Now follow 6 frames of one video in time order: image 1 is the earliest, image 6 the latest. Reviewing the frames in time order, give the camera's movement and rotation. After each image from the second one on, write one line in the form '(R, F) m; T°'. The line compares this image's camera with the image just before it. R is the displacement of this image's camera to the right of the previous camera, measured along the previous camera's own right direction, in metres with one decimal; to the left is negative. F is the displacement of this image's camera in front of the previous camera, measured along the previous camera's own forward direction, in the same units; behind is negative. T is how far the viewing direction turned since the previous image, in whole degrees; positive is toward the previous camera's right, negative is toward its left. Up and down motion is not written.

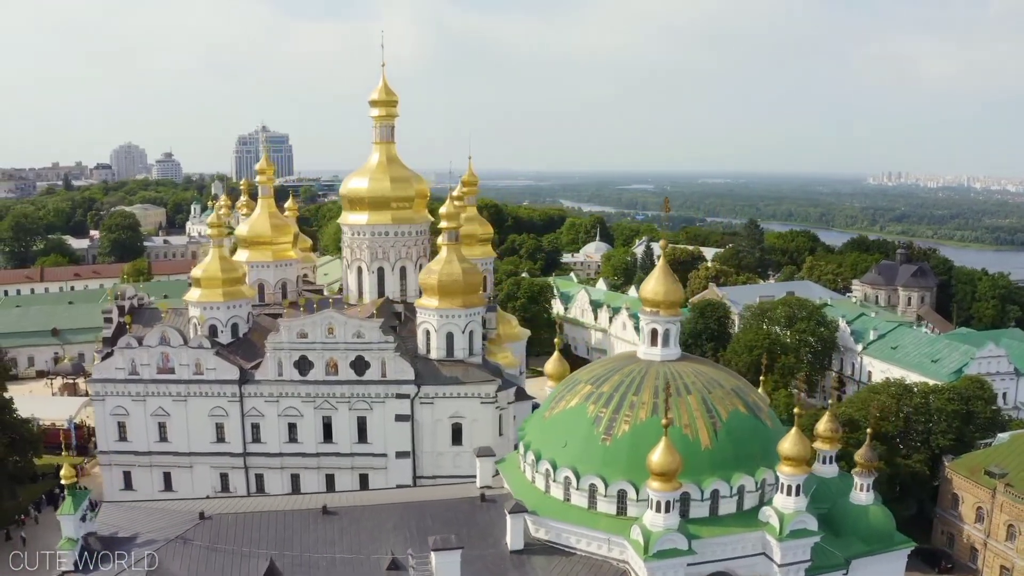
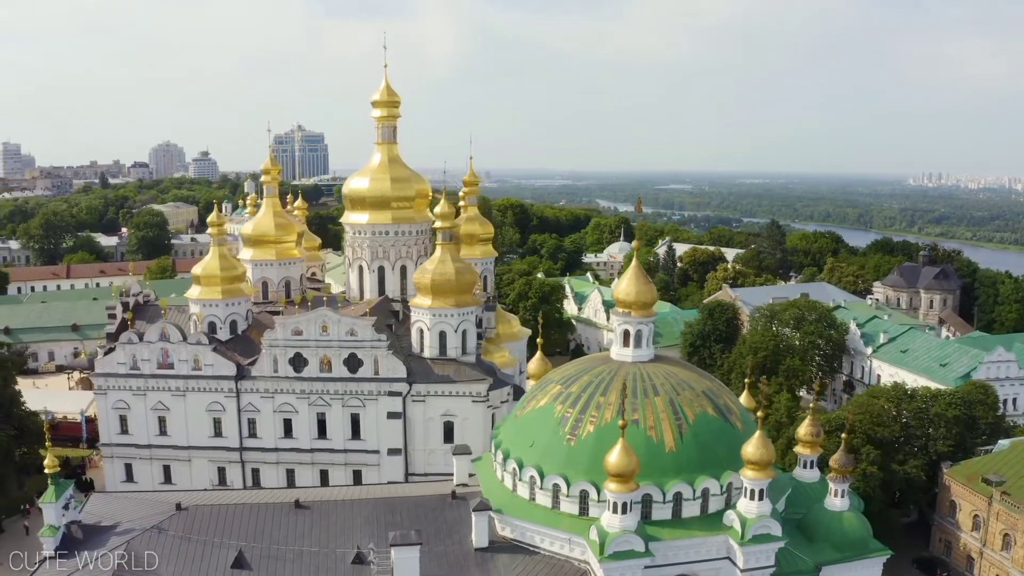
(+1.6, -0.1) m; -2°
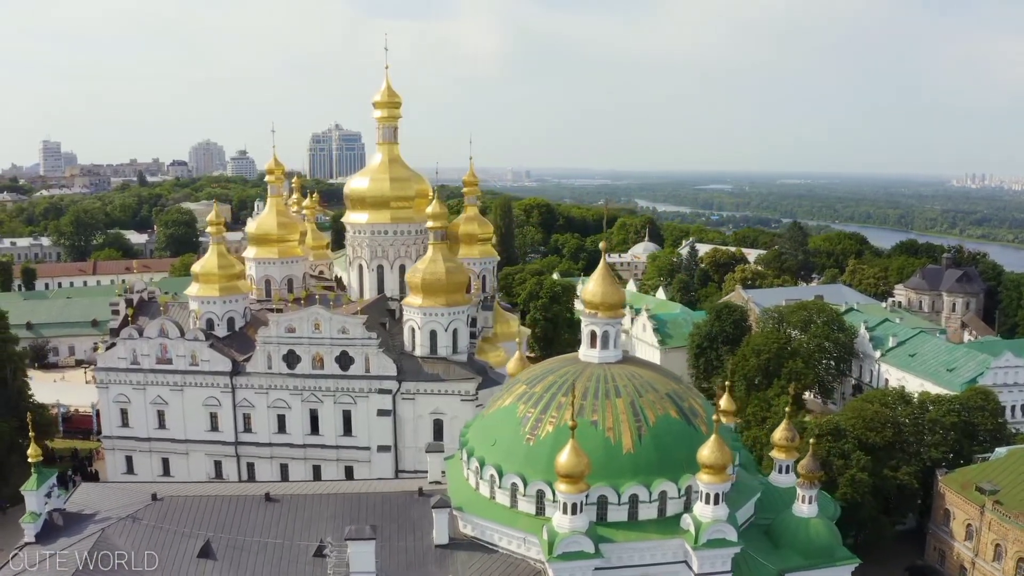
(+1.8, -0.1) m; -3°
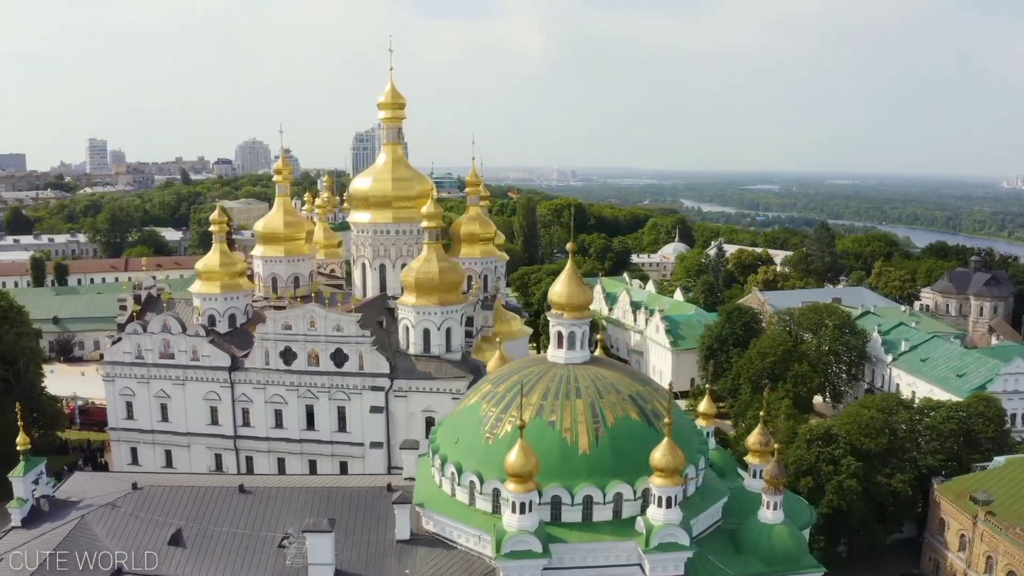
(+2.0, -0.1) m; -3°
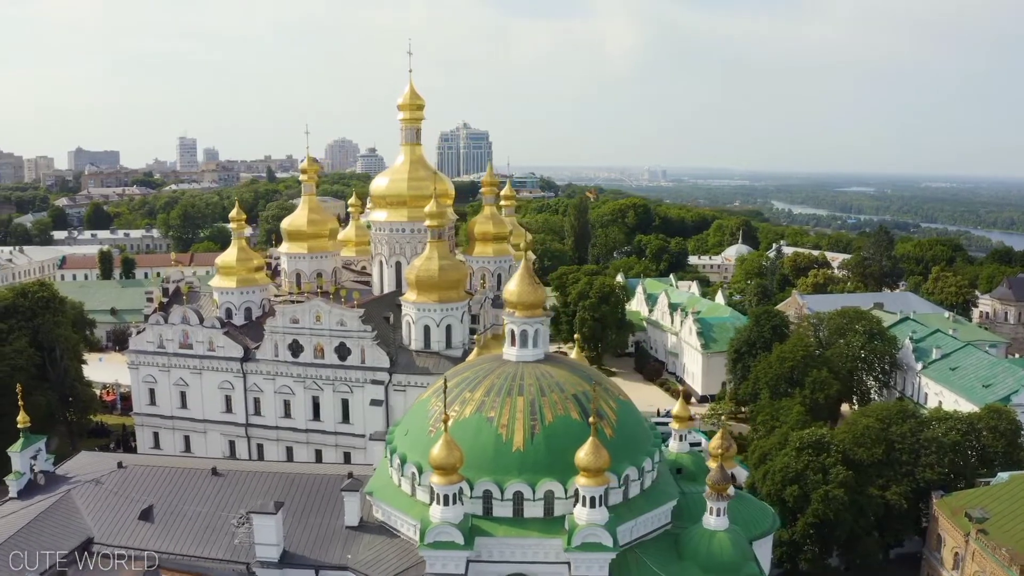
(+3.5, -0.2) m; -6°
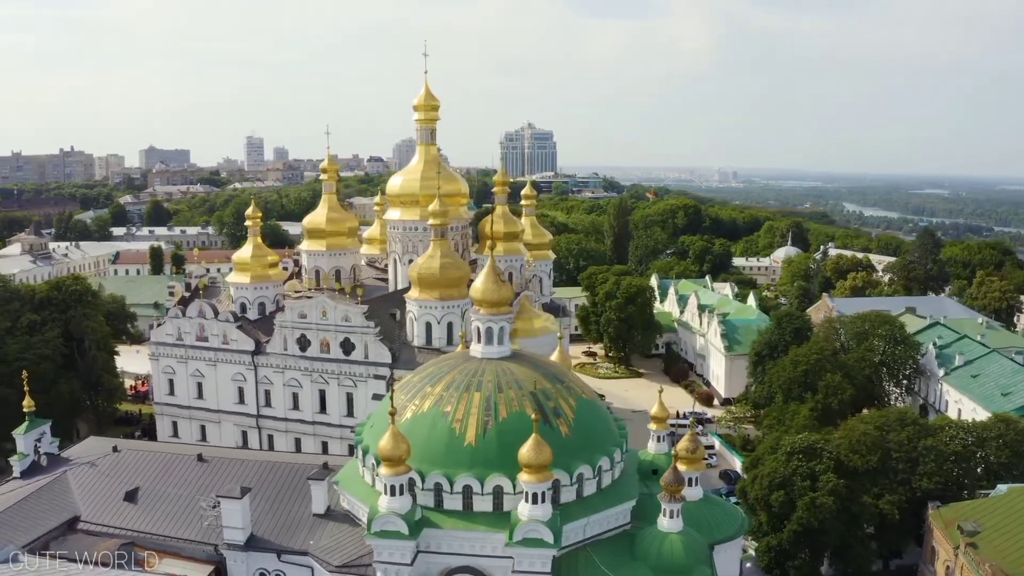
(+2.7, -0.2) m; -5°
